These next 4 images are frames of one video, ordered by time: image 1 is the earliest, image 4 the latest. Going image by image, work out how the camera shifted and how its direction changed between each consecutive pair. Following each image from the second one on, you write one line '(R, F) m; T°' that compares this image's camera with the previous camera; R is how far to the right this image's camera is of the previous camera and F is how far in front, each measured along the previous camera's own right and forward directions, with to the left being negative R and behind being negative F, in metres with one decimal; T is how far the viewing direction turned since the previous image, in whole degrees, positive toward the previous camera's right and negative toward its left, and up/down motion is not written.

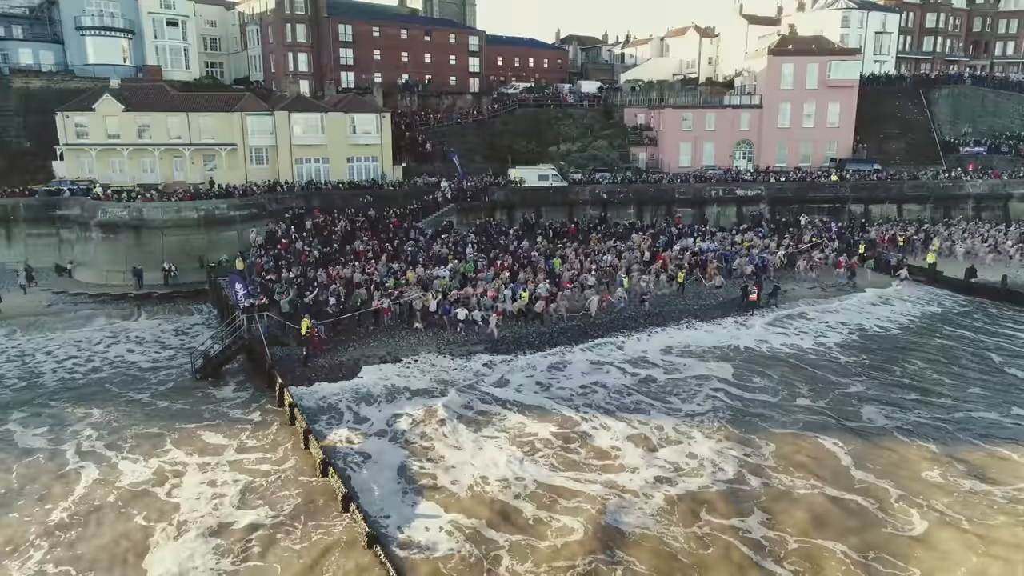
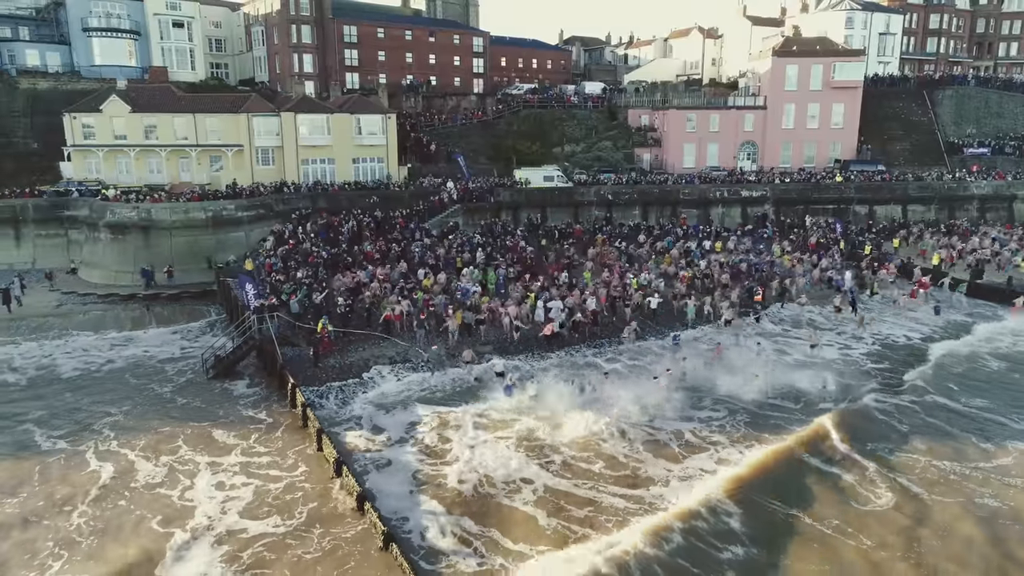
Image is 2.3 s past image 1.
(-0.3, -0.1) m; 0°
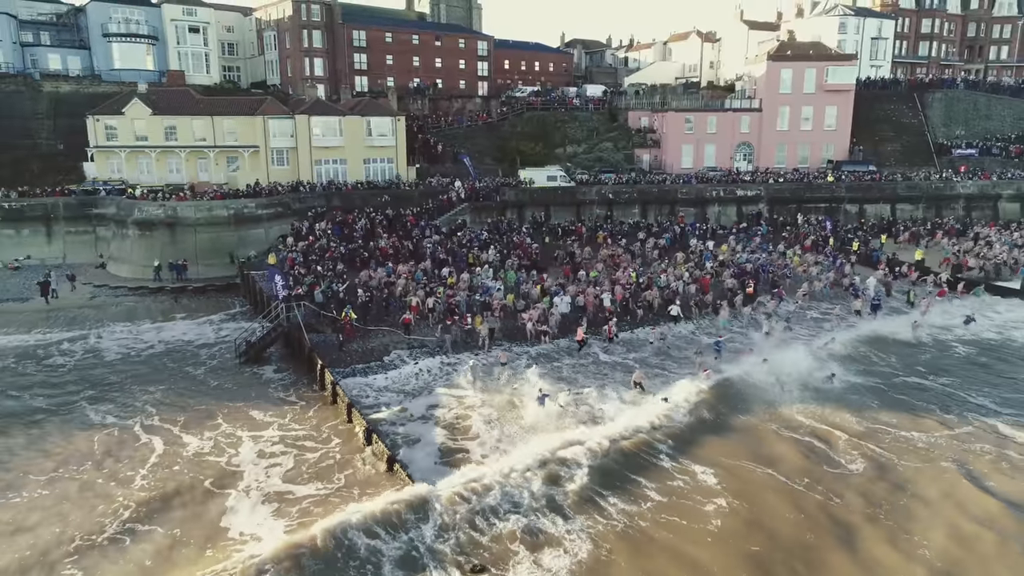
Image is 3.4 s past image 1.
(-0.3, -2.0) m; 0°
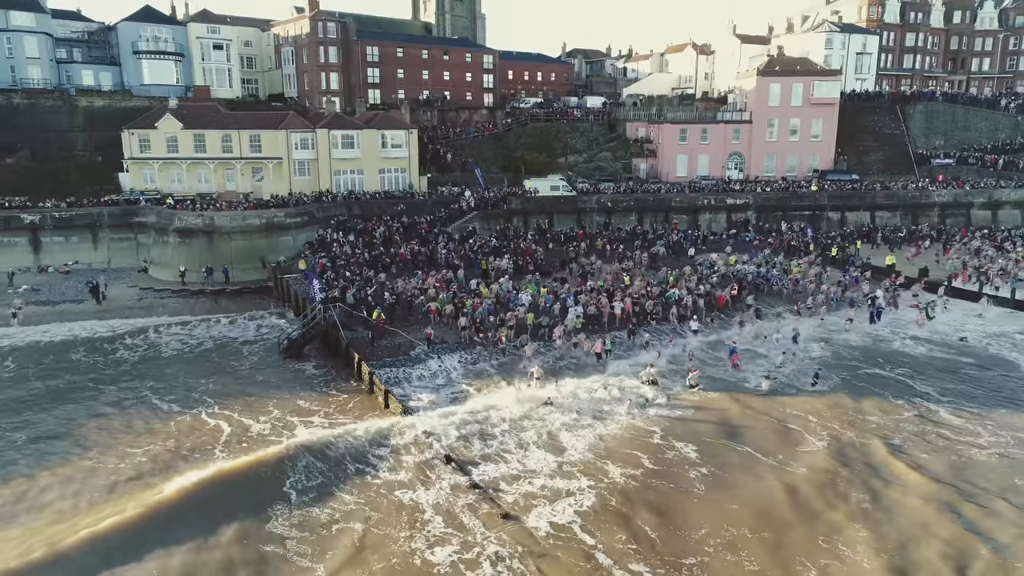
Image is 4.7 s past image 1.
(-0.4, -3.7) m; 0°
